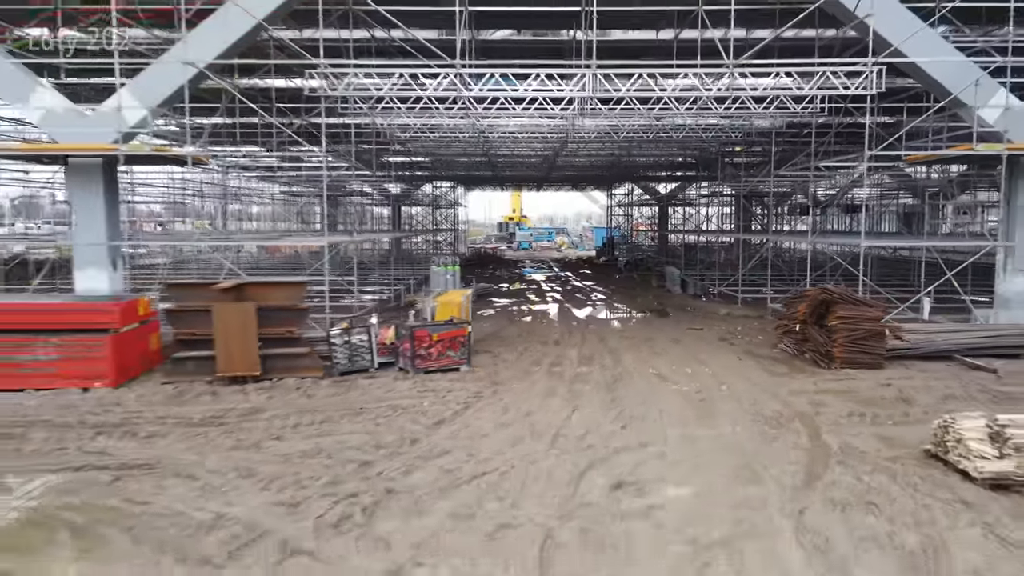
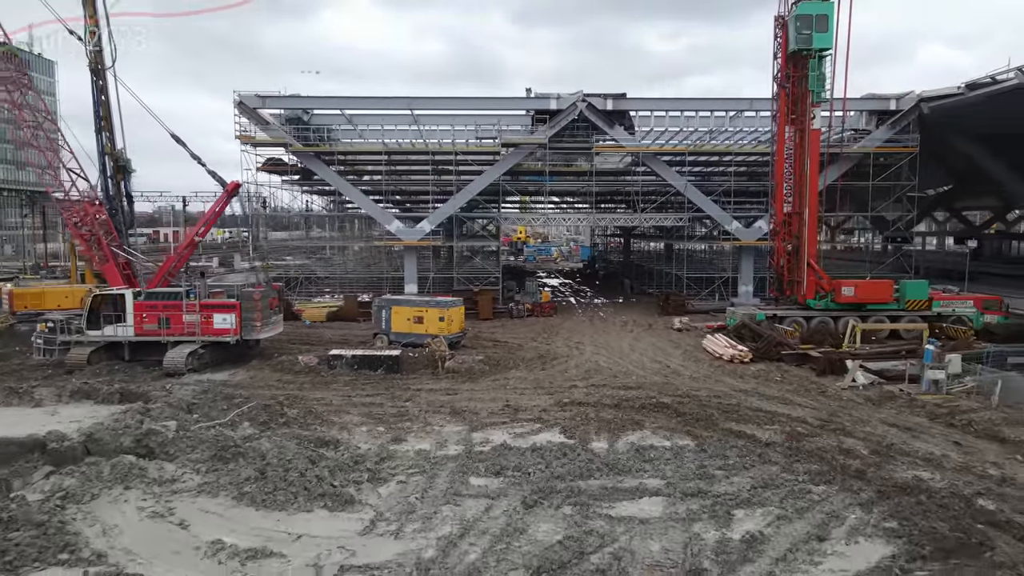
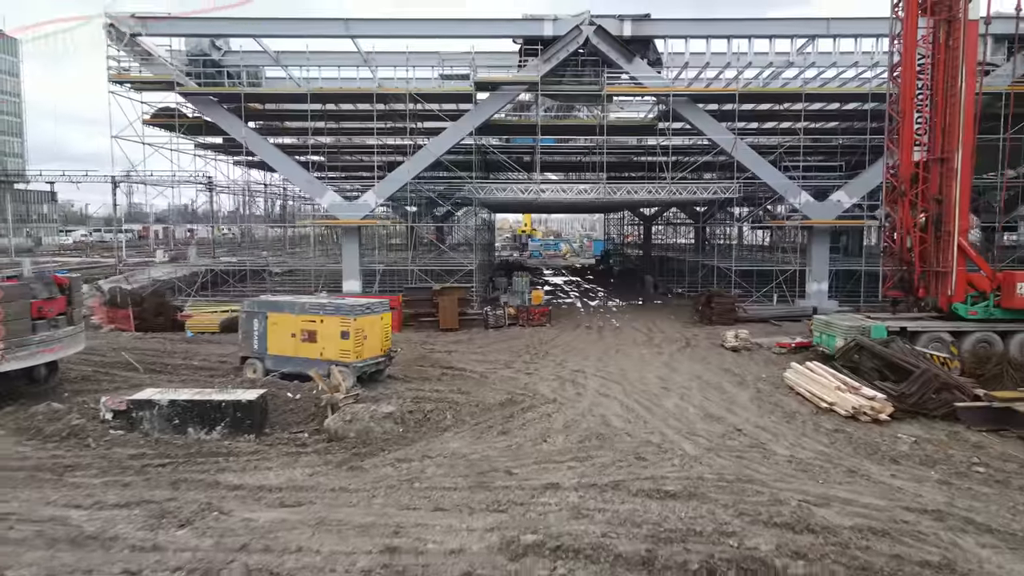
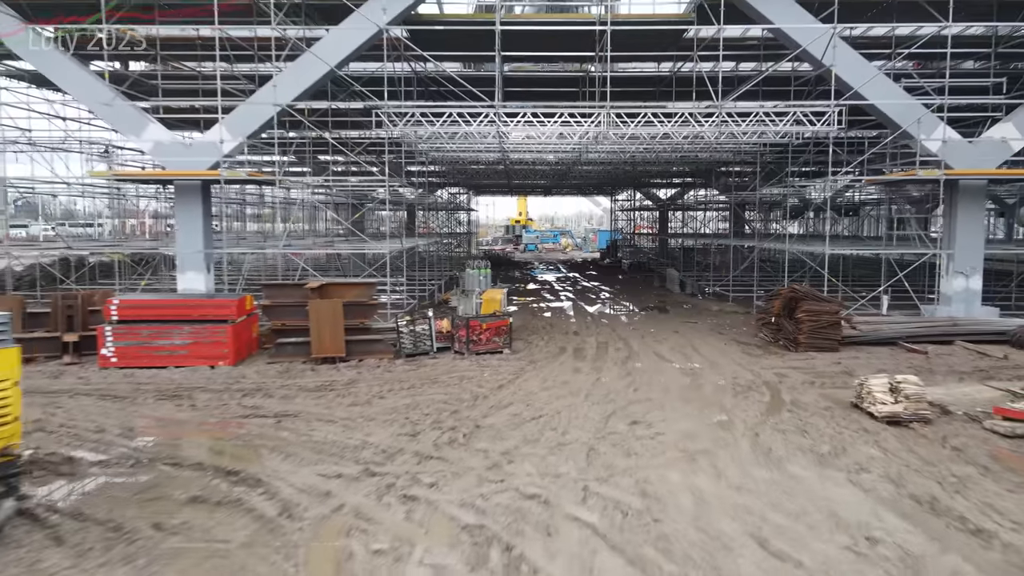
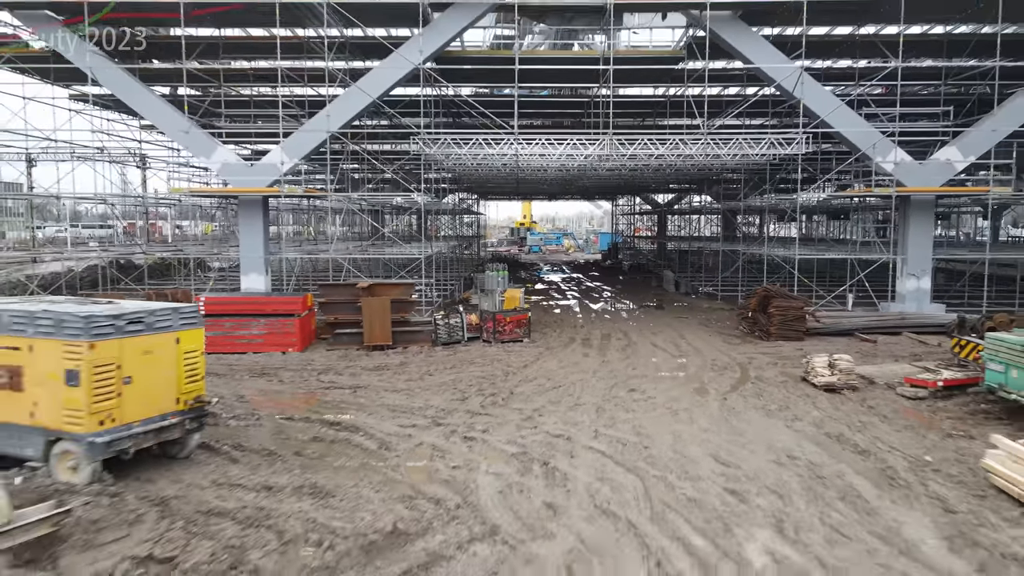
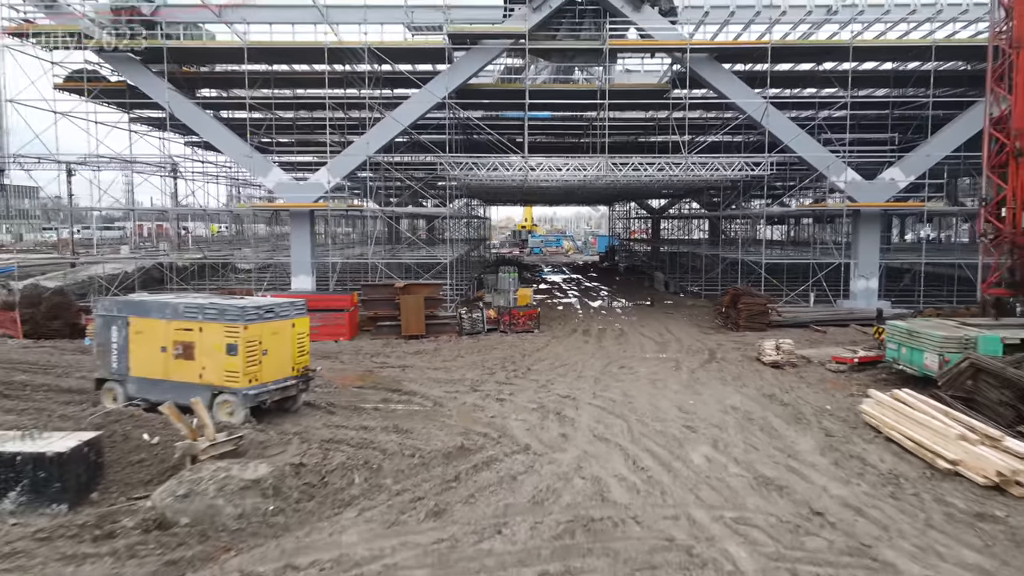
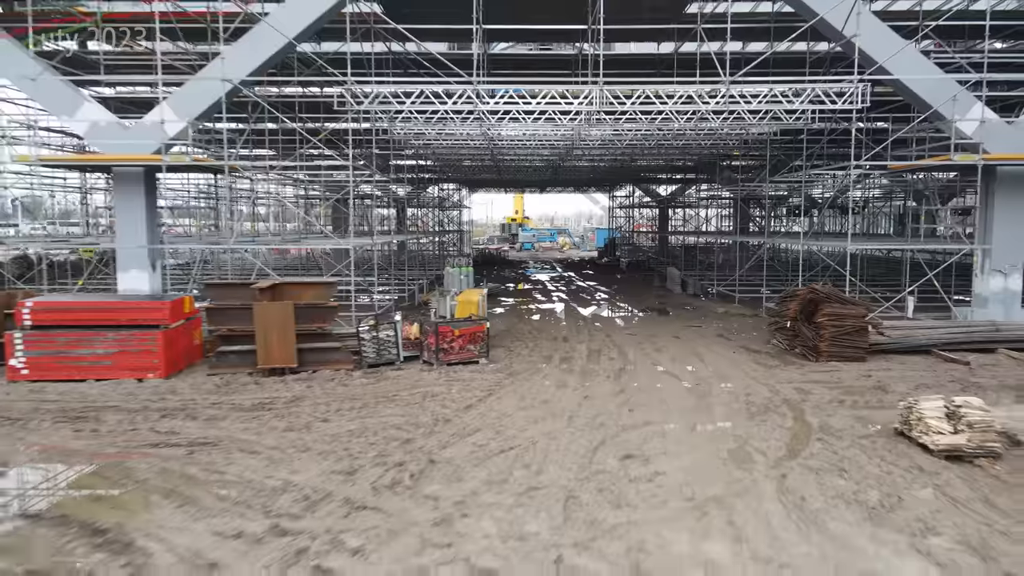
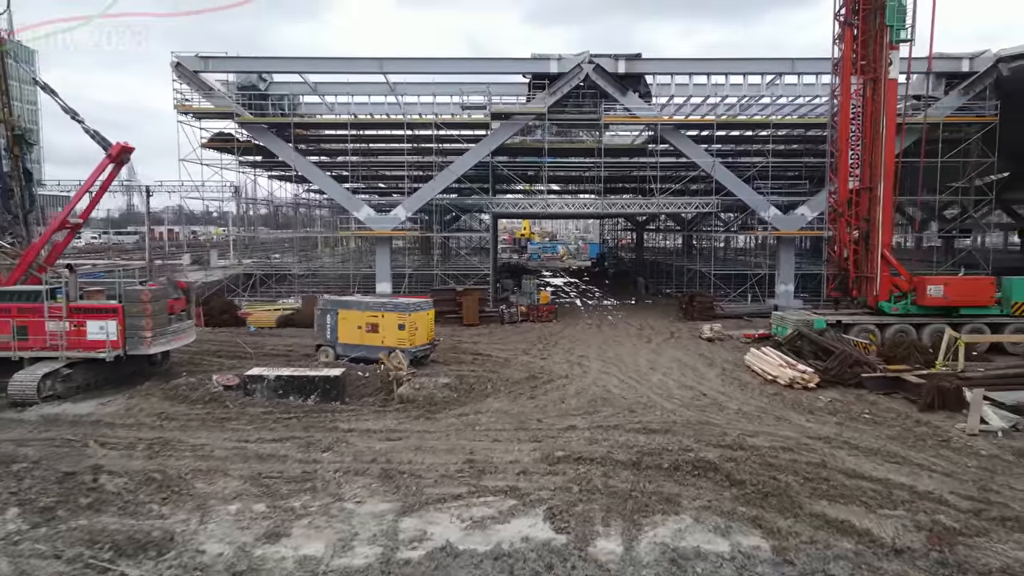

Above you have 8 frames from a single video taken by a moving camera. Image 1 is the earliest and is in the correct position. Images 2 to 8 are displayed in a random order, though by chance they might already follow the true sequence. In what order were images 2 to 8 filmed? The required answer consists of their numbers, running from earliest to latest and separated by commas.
7, 4, 5, 6, 3, 8, 2
